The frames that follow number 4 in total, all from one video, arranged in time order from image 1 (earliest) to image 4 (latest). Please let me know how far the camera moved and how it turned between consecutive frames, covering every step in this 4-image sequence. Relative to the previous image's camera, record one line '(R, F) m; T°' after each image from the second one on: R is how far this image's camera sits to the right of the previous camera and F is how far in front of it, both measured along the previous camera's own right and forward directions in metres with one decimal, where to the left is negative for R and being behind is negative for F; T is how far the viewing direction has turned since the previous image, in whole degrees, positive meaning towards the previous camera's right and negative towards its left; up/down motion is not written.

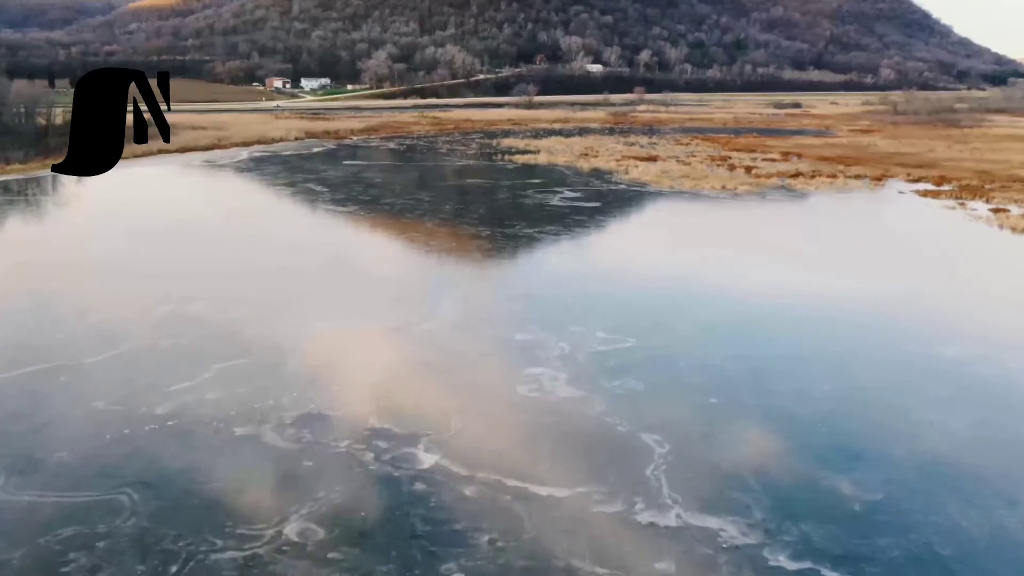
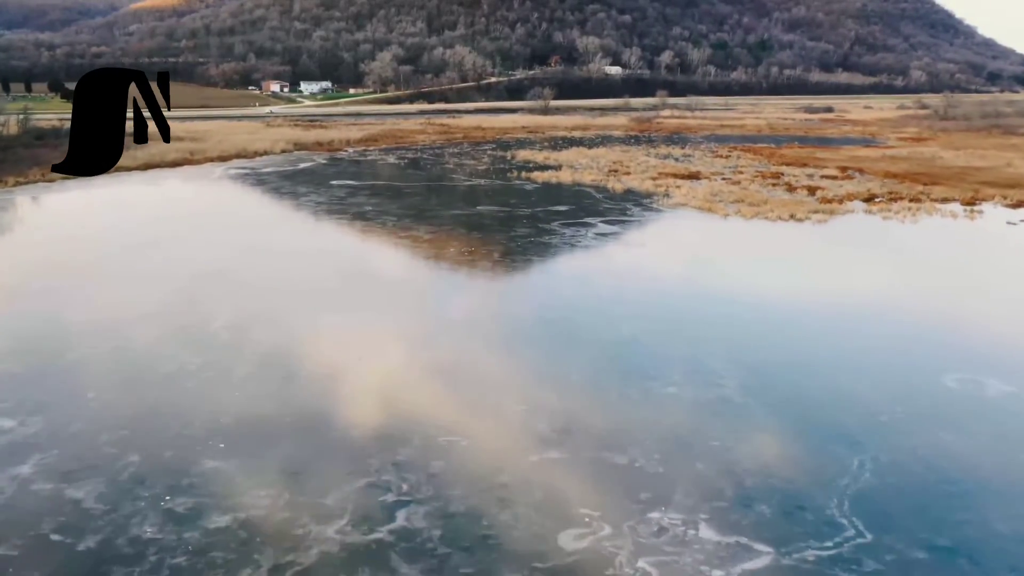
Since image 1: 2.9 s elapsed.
(-0.1, +2.3) m; -1°
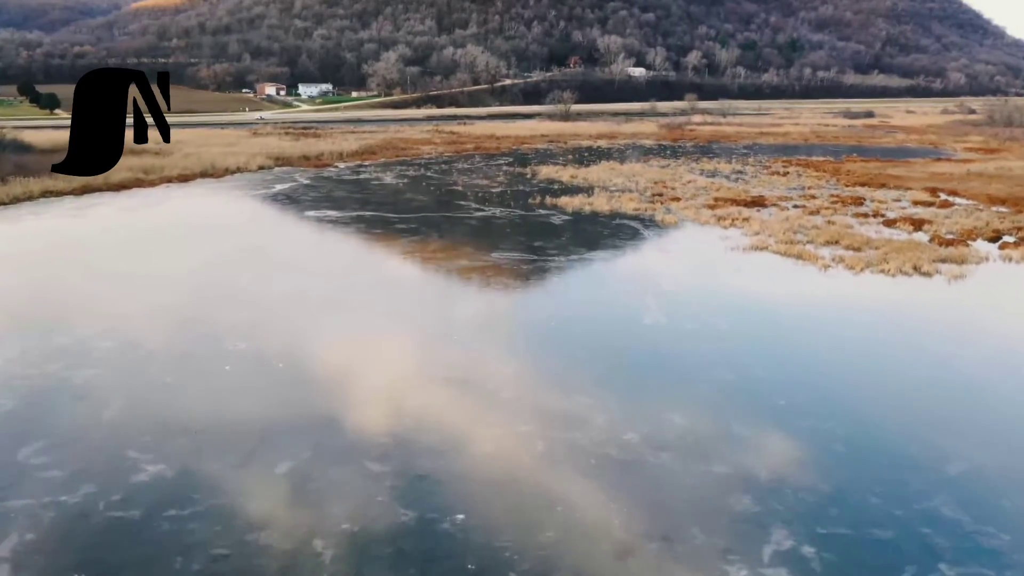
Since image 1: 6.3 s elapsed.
(-0.2, +2.6) m; -1°
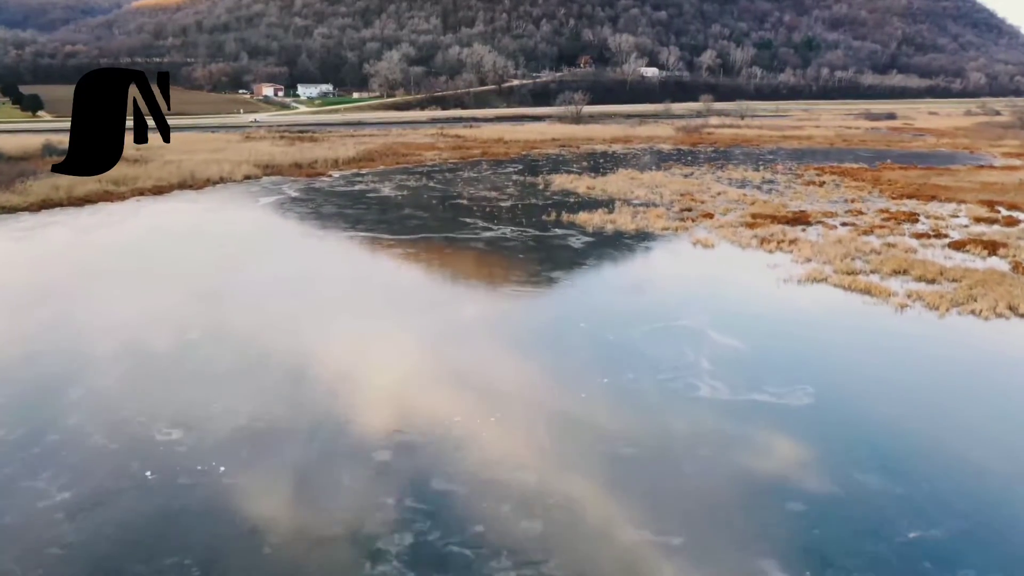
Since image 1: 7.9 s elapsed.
(-0.1, +1.3) m; 0°
